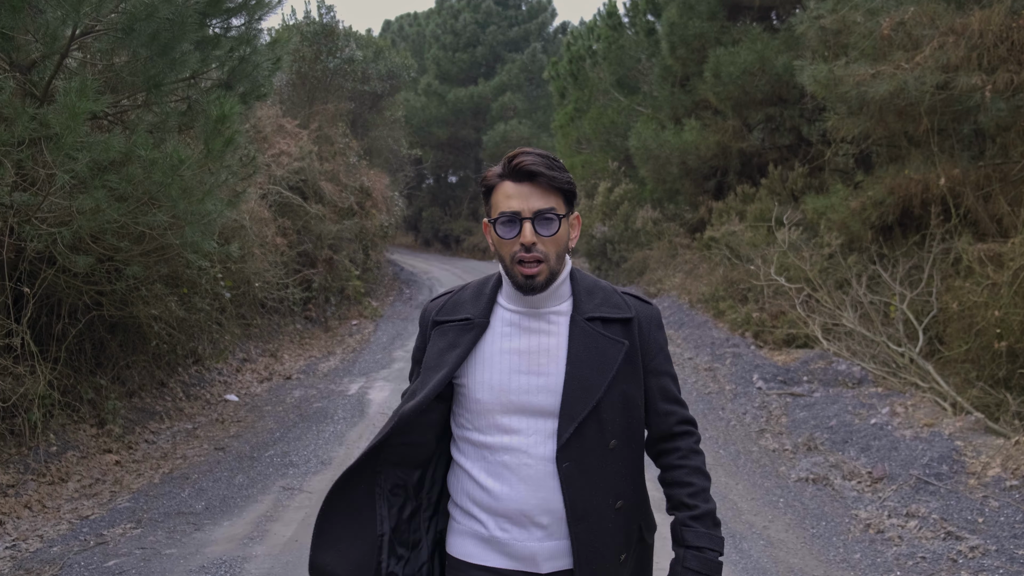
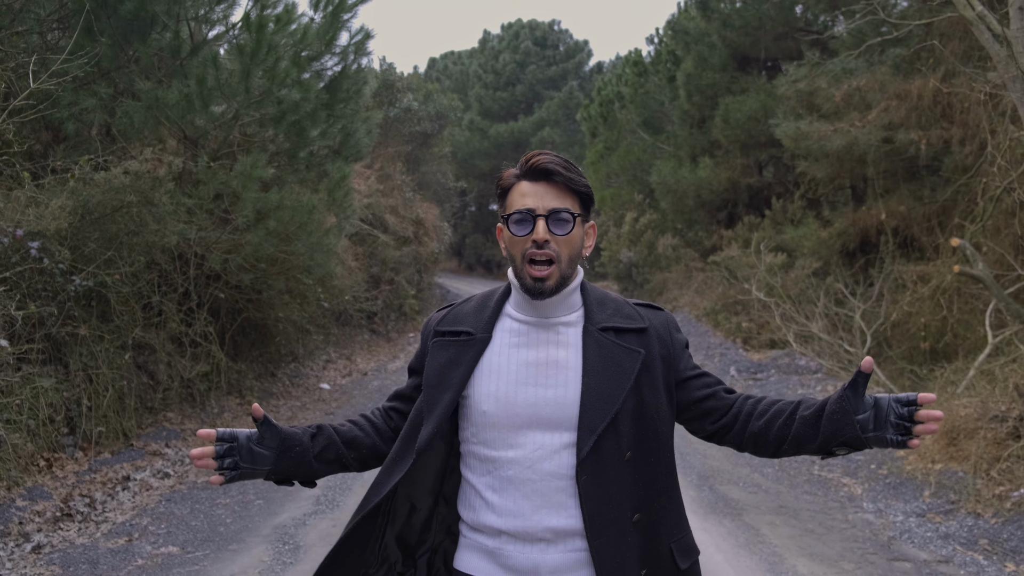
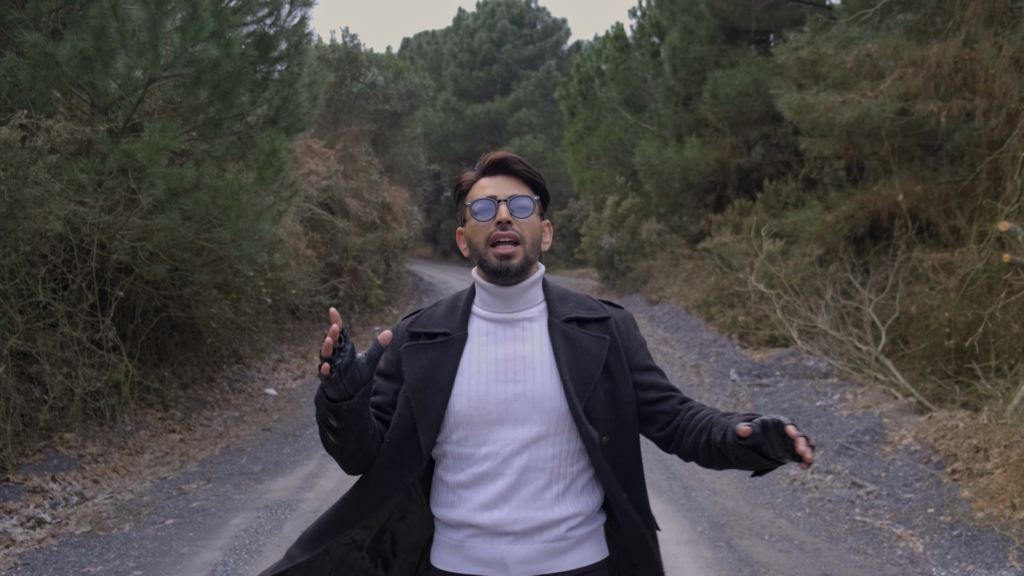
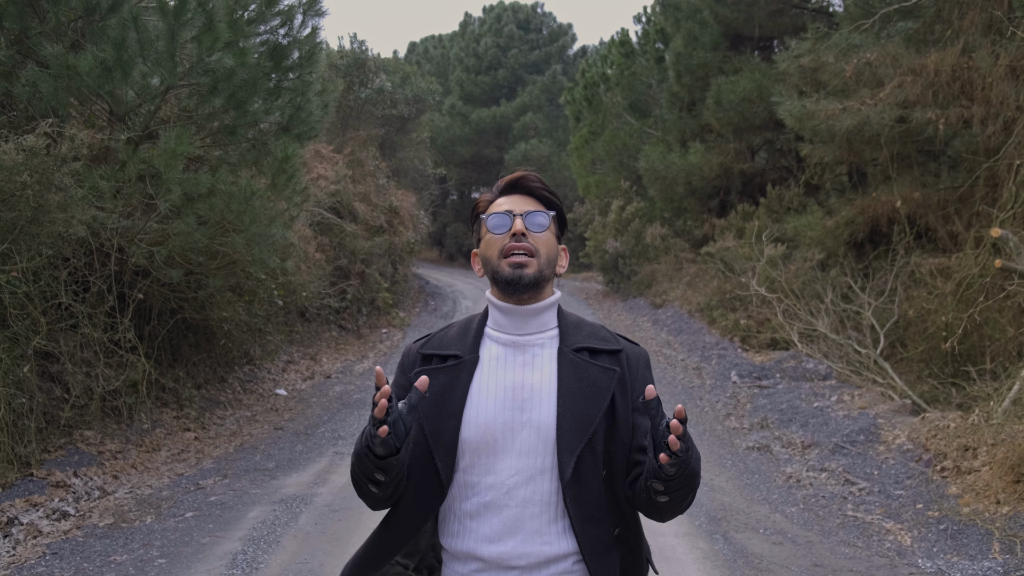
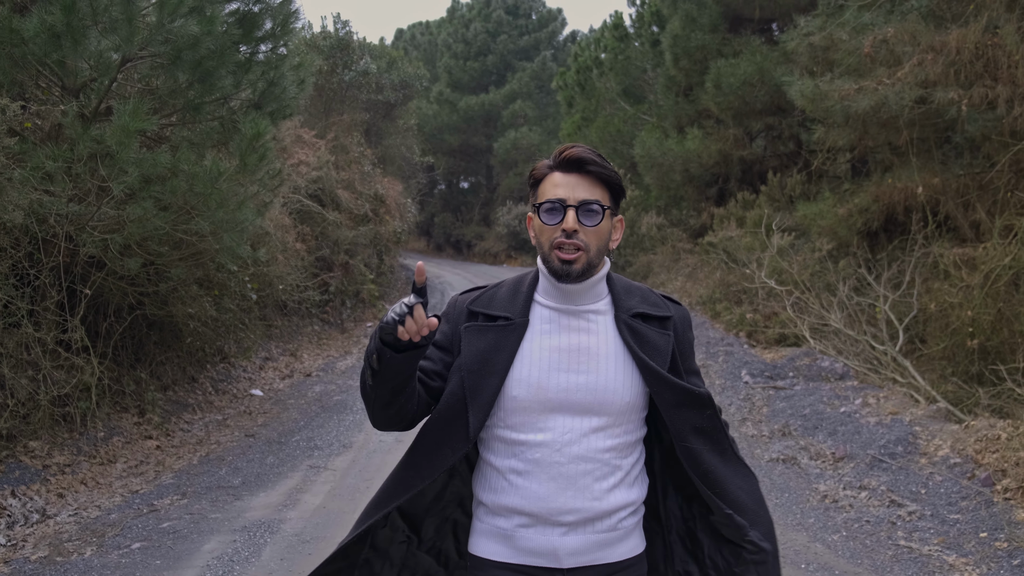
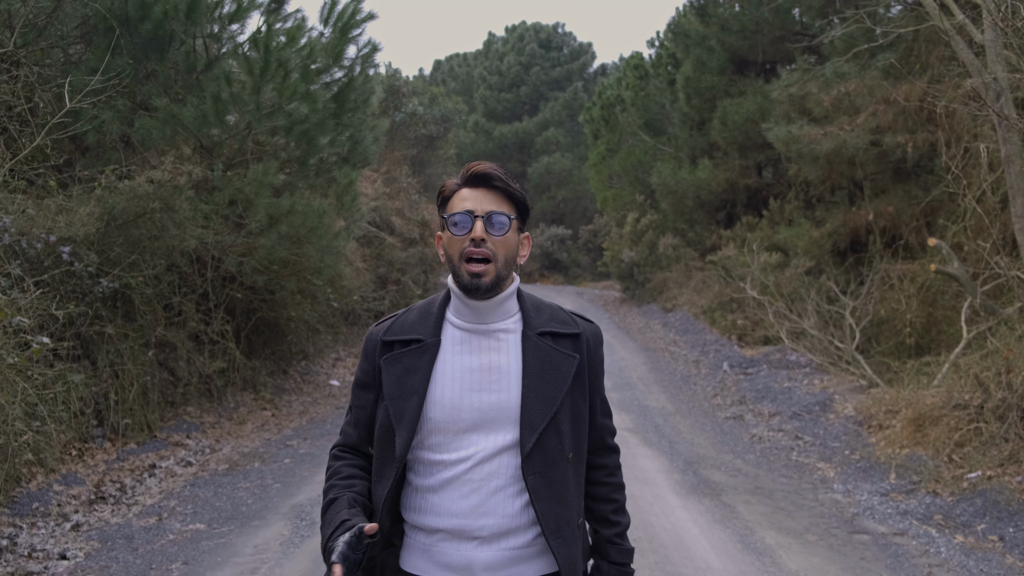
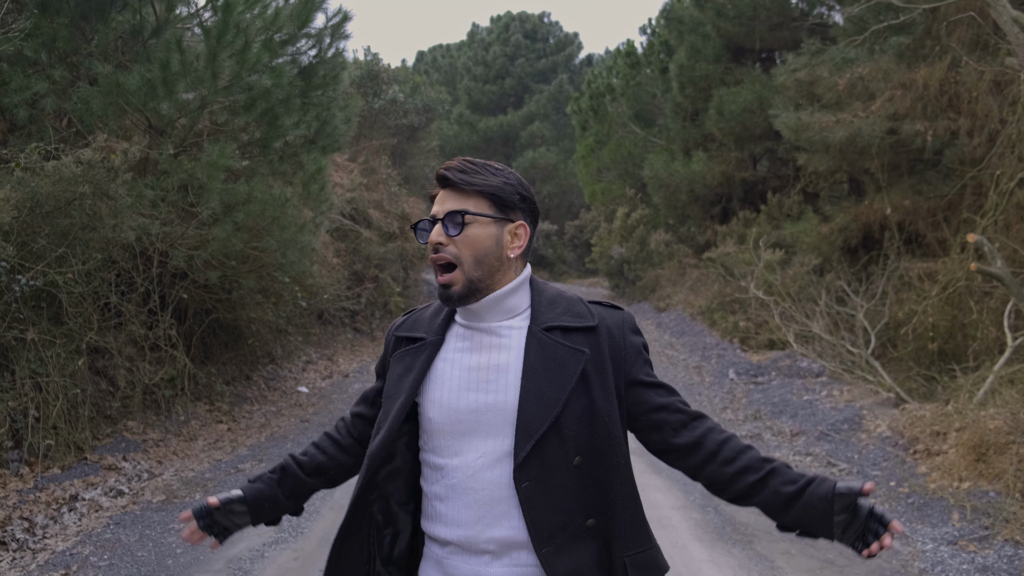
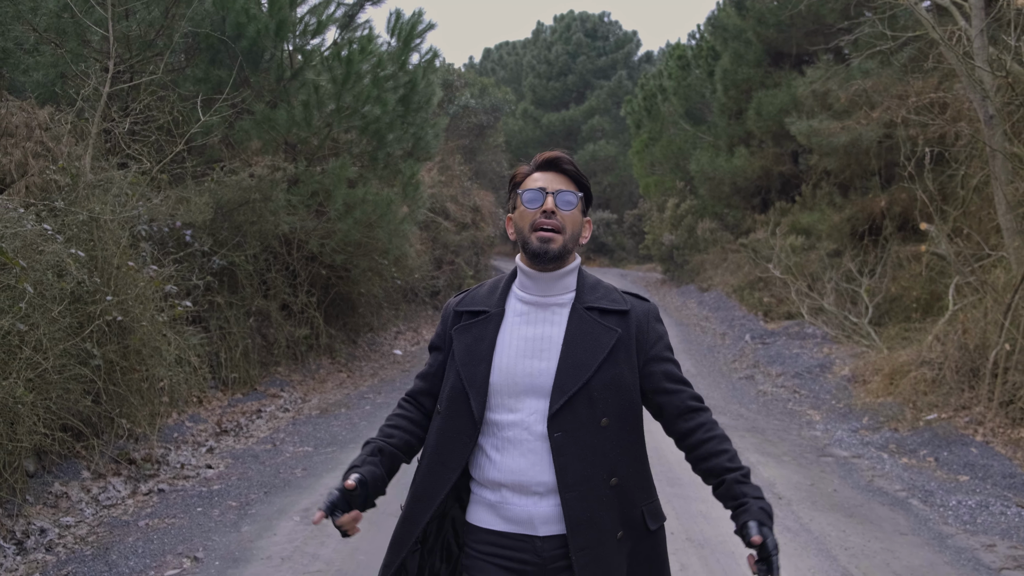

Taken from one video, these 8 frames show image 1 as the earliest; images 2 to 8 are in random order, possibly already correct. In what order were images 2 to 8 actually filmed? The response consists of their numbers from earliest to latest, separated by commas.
5, 3, 4, 7, 2, 6, 8
